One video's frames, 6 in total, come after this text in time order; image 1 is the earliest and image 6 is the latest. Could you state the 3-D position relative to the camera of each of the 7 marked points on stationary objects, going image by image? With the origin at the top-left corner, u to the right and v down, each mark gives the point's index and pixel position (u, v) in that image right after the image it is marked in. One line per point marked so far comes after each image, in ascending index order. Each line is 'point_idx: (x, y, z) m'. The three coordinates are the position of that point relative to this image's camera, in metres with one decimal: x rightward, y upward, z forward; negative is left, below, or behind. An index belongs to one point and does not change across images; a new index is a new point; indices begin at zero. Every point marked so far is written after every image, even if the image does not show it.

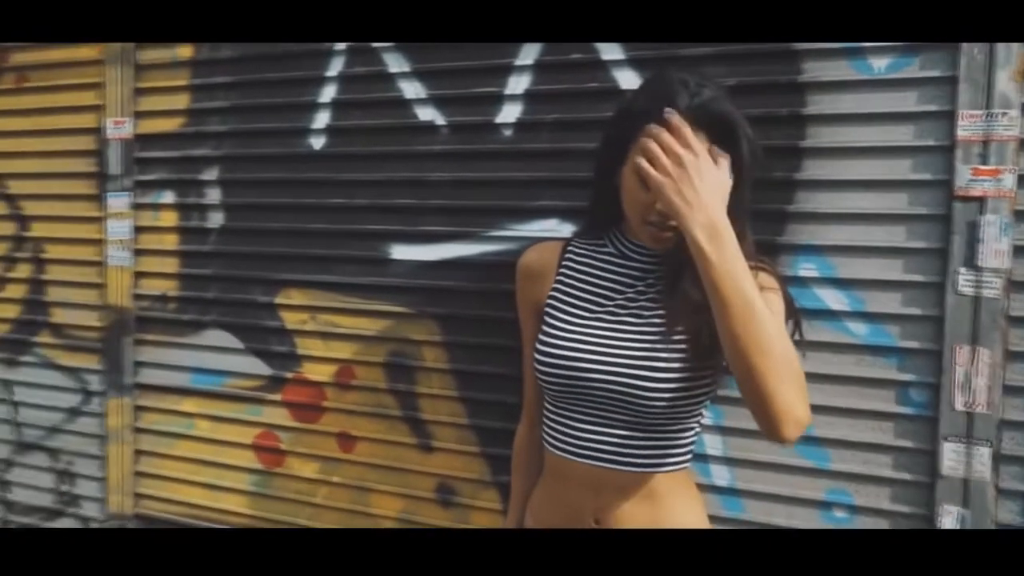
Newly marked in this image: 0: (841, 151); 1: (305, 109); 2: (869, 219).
0: (+1.2, +0.5, +2.6) m
1: (-1.0, +0.8, +3.4) m
2: (+1.3, +0.2, +2.6) m
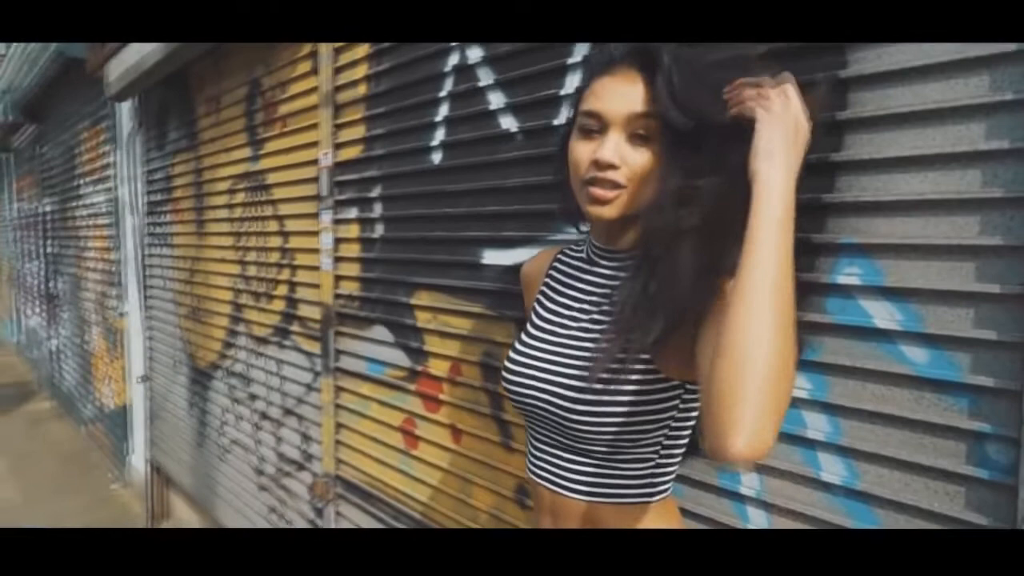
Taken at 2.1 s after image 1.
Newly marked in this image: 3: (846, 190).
0: (+1.0, +0.5, +2.0) m
1: (-0.4, +0.8, +3.7) m
2: (+1.1, +0.2, +1.9) m
3: (+1.0, +0.3, +2.1) m
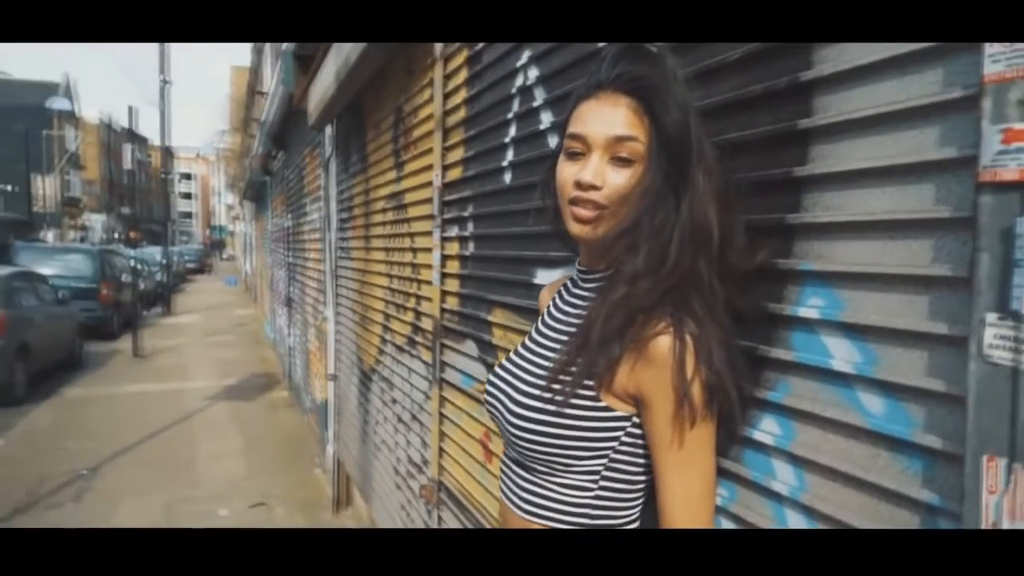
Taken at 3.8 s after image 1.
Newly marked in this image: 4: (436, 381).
0: (+0.8, +0.4, +1.7) m
1: (-0.1, +0.7, +3.8) m
2: (+0.8, +0.1, +1.6) m
3: (+0.7, +0.2, +1.8) m
4: (-0.5, -0.6, +4.9) m
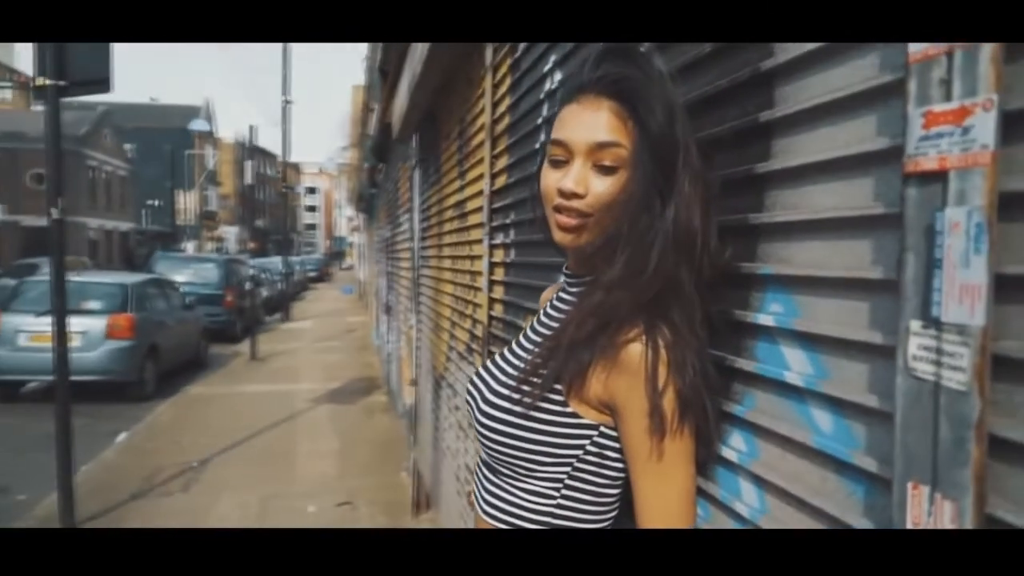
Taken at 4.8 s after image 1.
0: (+0.6, +0.4, +1.6) m
1: (+0.1, +0.7, +3.8) m
2: (+0.7, +0.1, +1.5) m
3: (+0.6, +0.2, +1.7) m
4: (-0.2, -0.7, +4.9) m
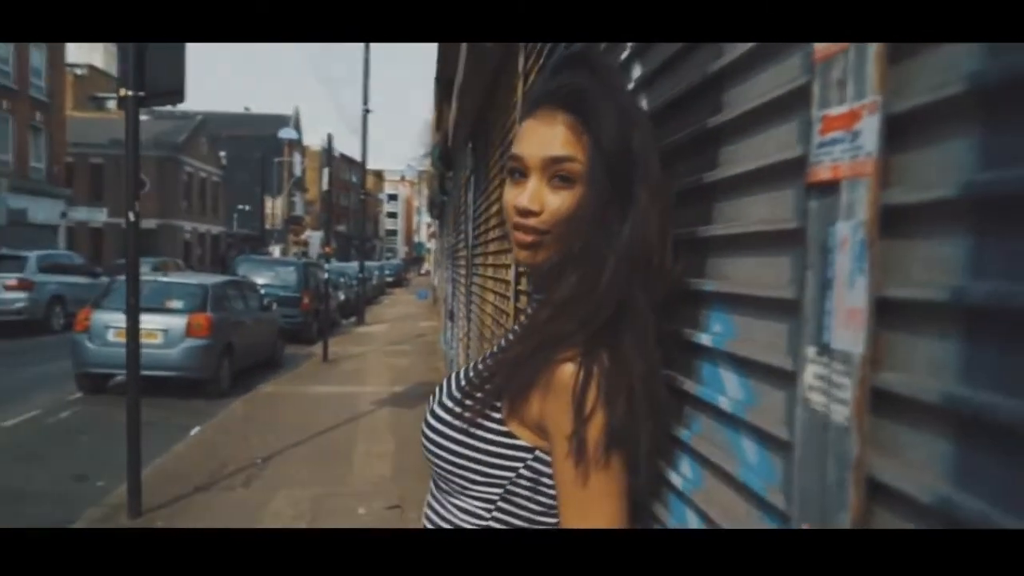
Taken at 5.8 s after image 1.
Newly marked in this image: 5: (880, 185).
0: (+0.5, +0.3, +1.5) m
1: (+0.2, +0.6, +3.7) m
2: (+0.5, +0.1, +1.4) m
3: (+0.4, +0.1, +1.6) m
4: (0.0, -0.7, +4.8) m
5: (+0.5, +0.1, +0.9) m
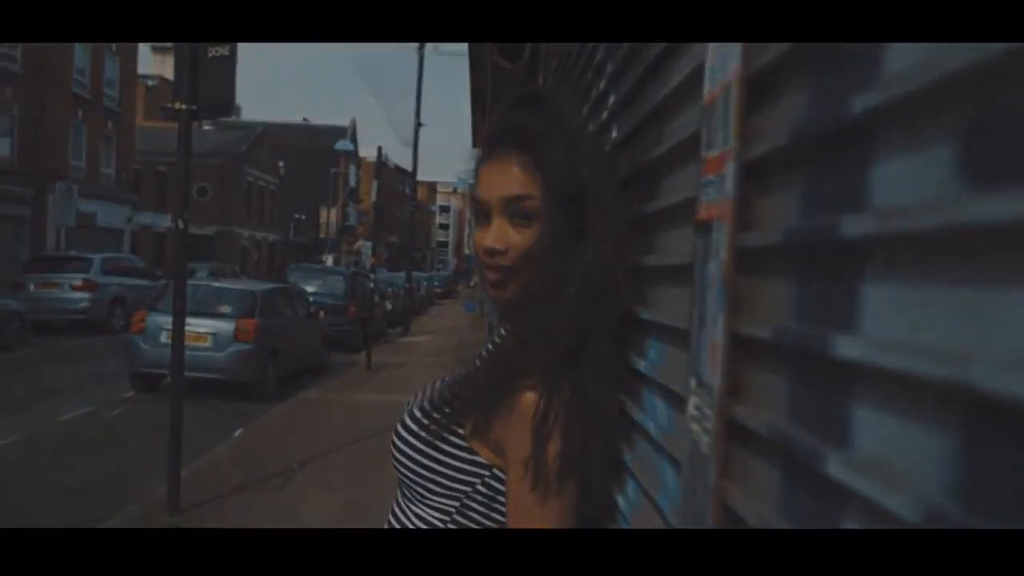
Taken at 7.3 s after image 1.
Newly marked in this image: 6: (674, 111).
0: (+0.3, +0.3, +1.5) m
1: (+0.2, +0.5, +3.8) m
2: (+0.3, 0.0, +1.4) m
3: (+0.3, +0.1, +1.6) m
4: (+0.1, -0.8, +4.9) m
5: (+0.3, +0.1, +1.0) m
6: (+0.3, +0.4, +1.6) m
